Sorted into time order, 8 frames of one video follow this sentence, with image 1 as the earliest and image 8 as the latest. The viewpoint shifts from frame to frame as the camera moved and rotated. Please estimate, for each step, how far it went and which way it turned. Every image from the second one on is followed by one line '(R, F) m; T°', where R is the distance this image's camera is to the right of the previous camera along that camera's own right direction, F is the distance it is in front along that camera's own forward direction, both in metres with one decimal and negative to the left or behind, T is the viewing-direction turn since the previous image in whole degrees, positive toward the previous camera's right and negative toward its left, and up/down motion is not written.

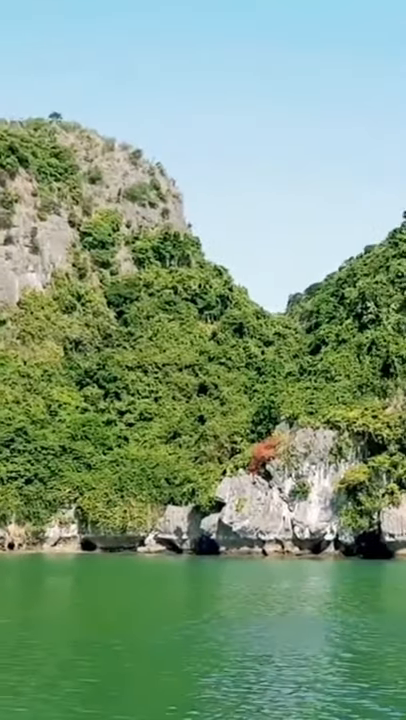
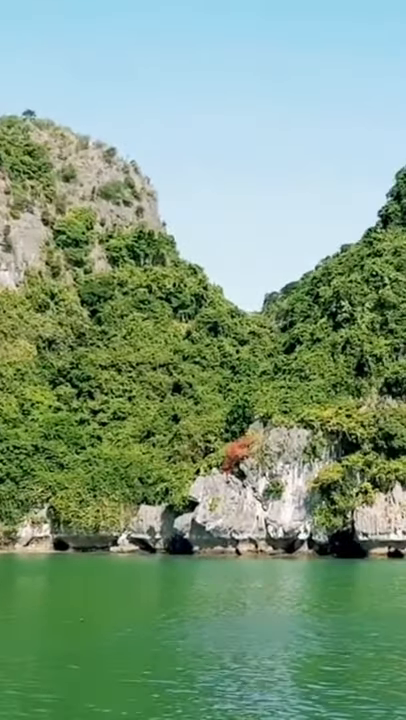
(+0.2, +0.3) m; +1°
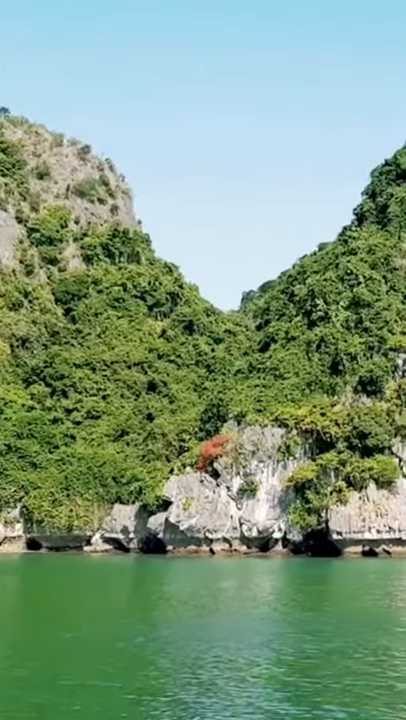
(+0.3, +0.3) m; +1°
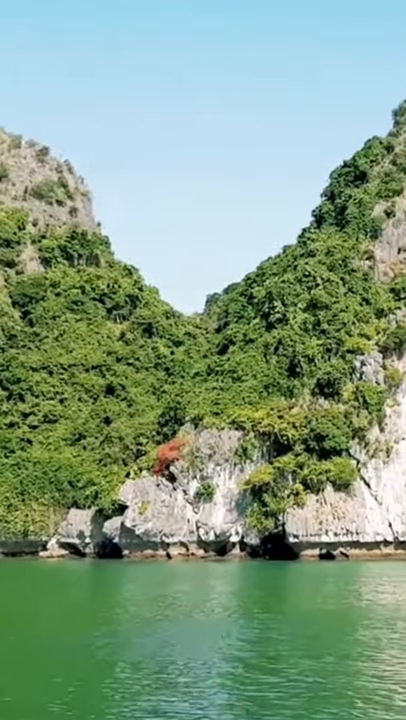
(+0.8, +0.5) m; +1°
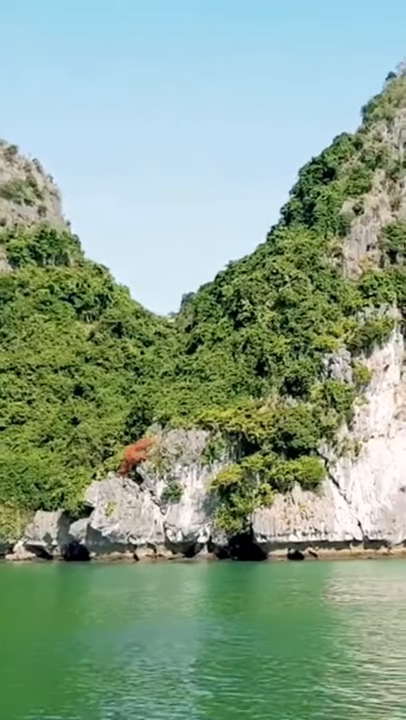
(+0.9, +0.5) m; +1°
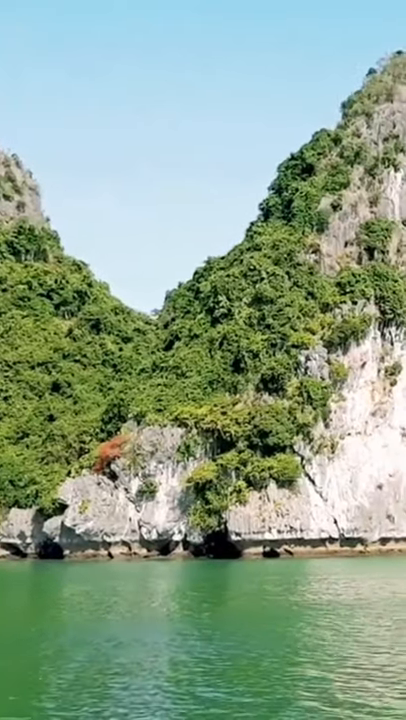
(+0.8, +0.3) m; 0°
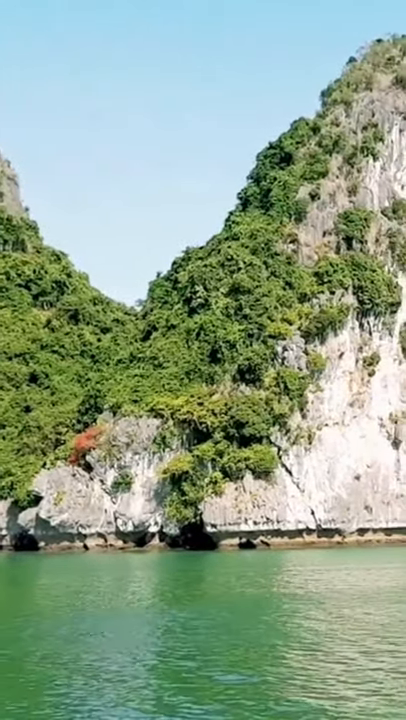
(+0.8, +0.4) m; 0°
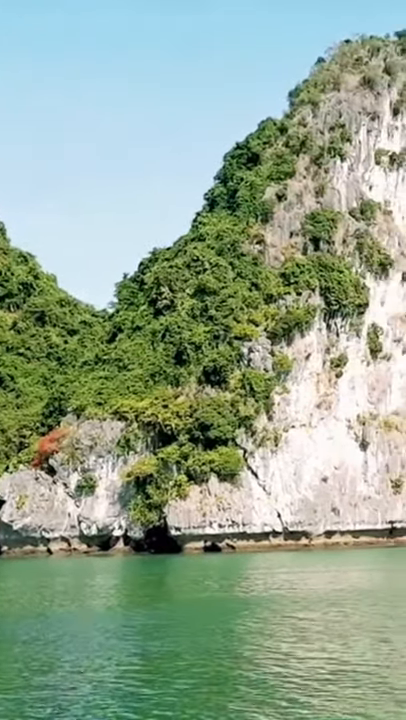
(+0.8, +0.6) m; +1°
